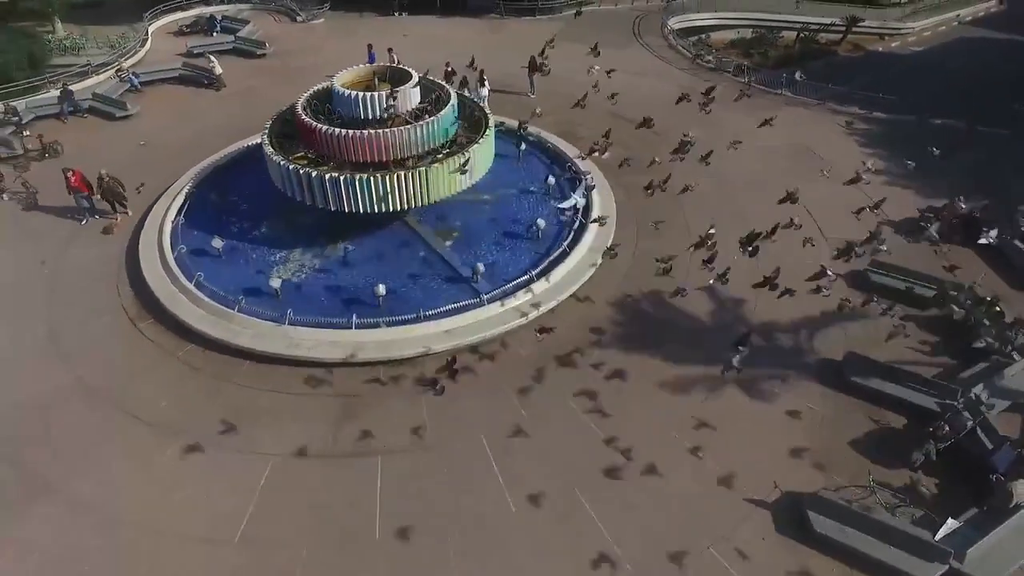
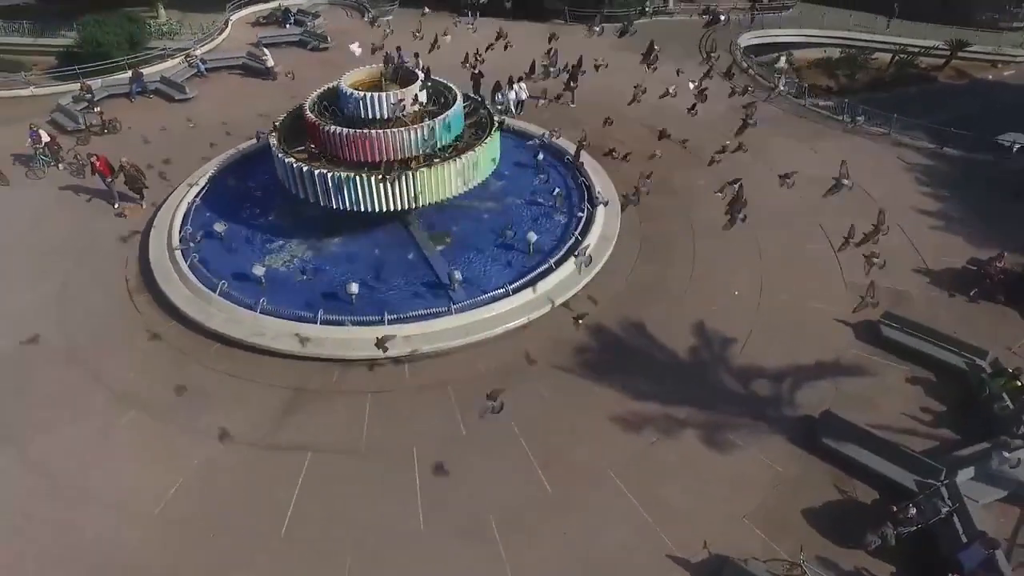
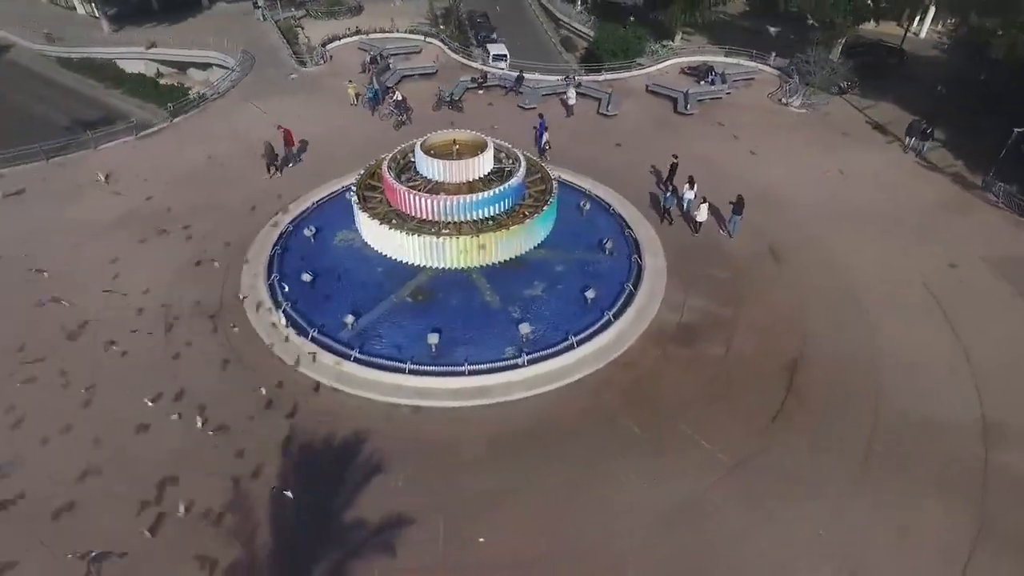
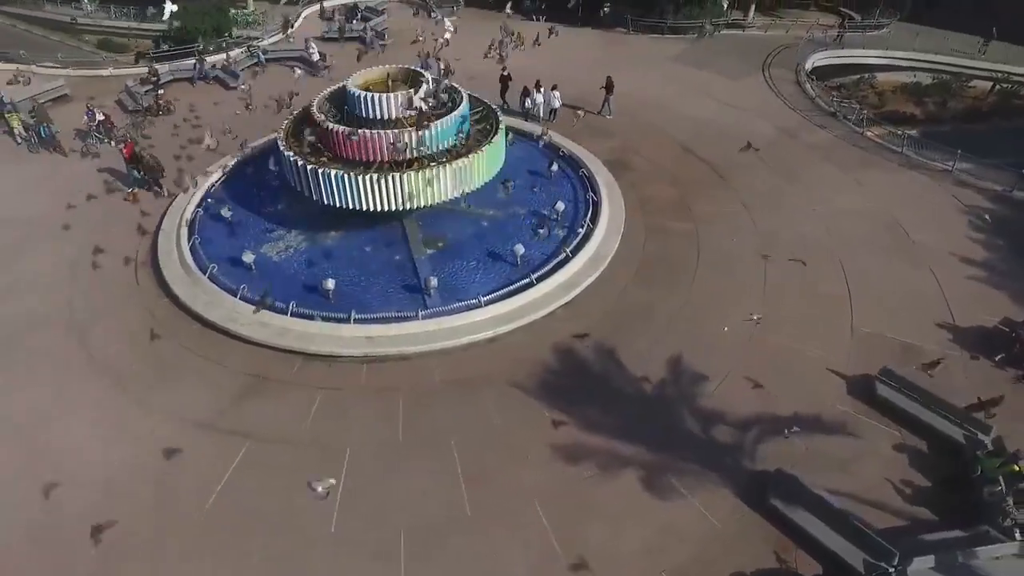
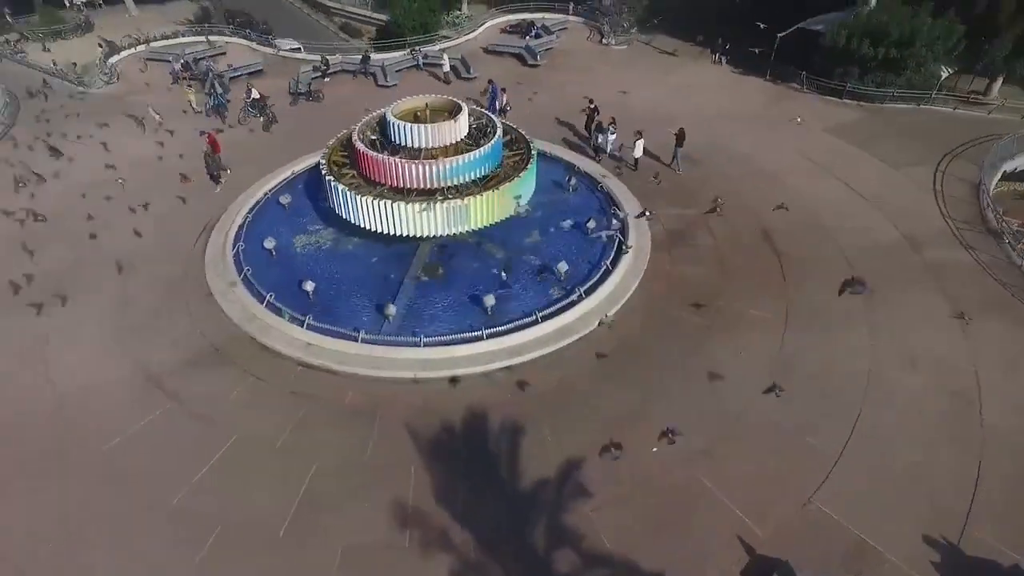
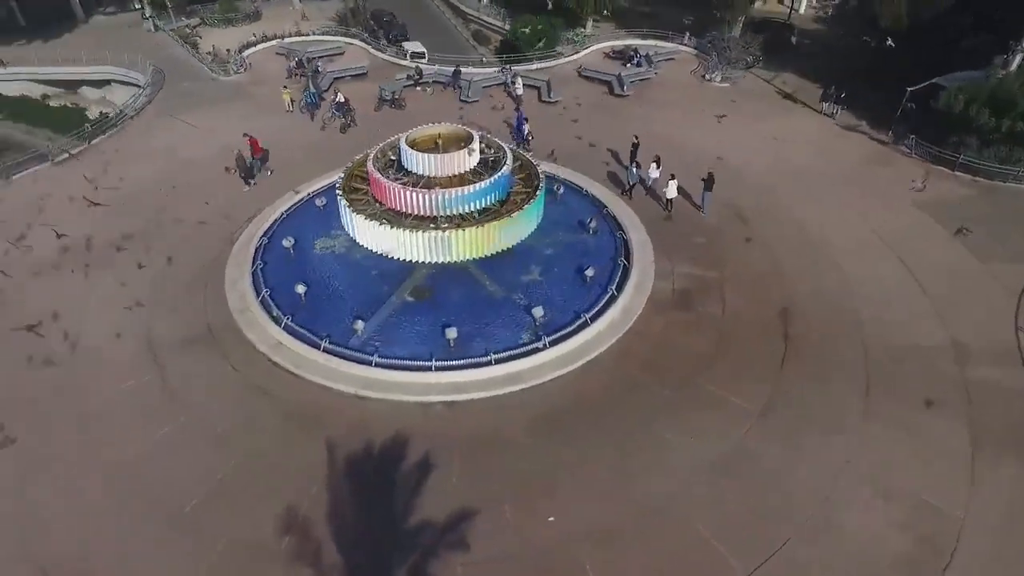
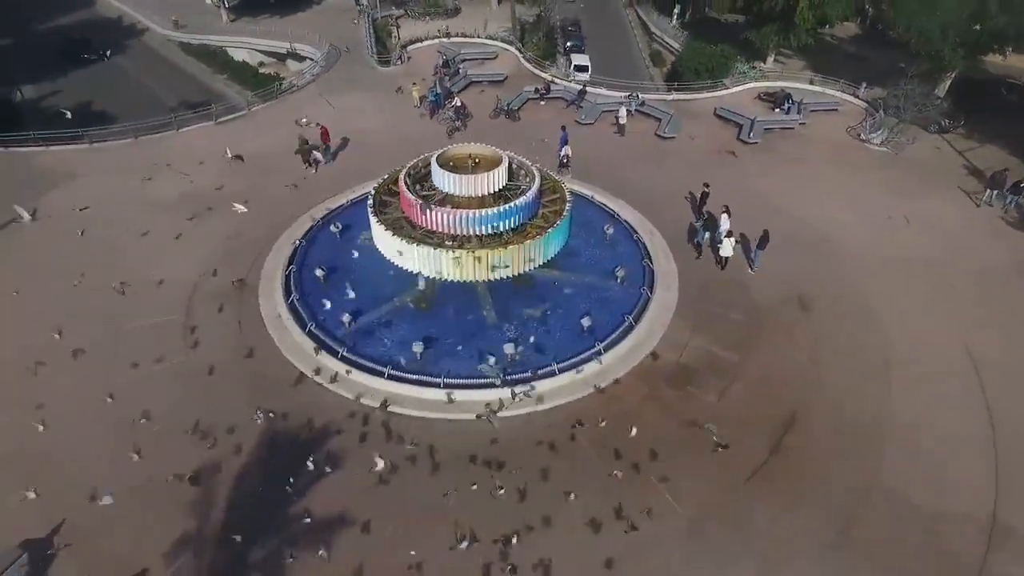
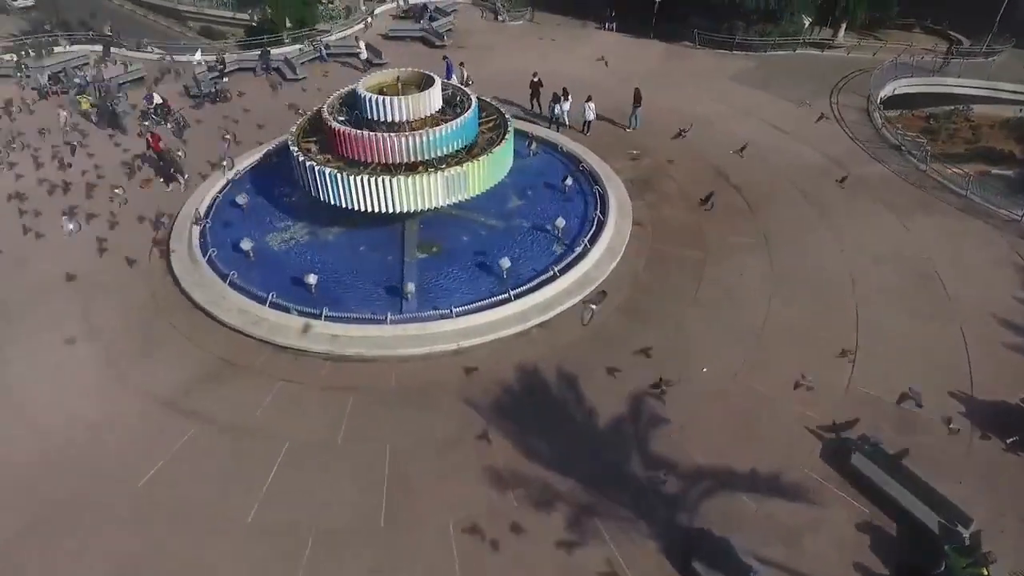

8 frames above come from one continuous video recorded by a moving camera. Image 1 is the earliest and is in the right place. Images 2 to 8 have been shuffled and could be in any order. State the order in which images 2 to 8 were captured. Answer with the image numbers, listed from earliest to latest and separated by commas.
2, 4, 8, 5, 6, 3, 7
